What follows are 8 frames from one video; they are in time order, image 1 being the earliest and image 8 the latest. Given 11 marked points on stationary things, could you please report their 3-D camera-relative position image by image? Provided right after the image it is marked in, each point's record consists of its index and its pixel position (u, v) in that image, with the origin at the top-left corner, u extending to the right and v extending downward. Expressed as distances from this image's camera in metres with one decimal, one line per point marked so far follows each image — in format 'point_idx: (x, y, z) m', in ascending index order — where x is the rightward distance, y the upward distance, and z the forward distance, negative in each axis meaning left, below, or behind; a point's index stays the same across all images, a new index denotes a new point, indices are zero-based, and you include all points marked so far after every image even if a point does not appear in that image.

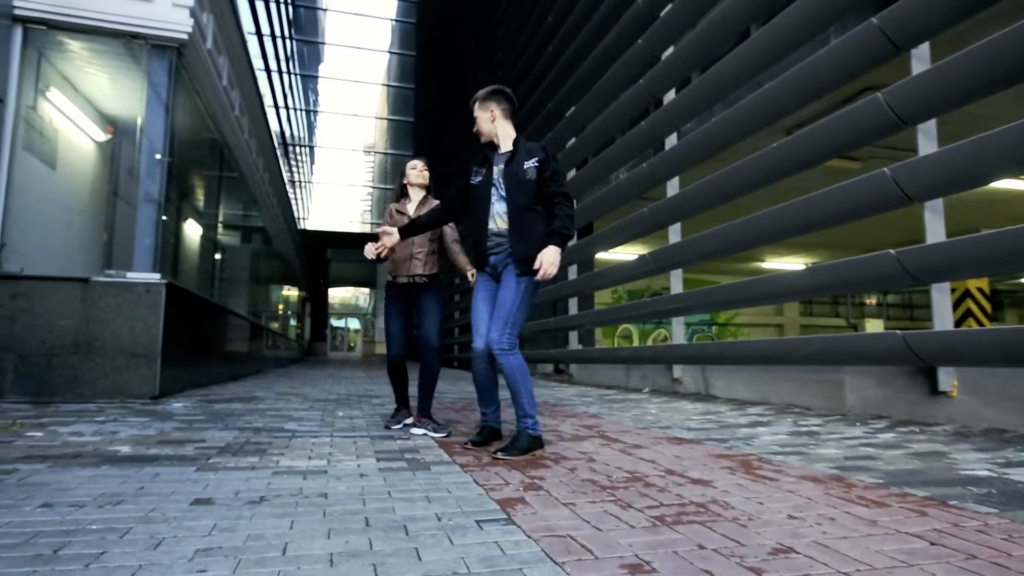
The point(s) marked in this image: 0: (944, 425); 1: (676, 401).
0: (+2.9, -0.9, +3.0) m
1: (+1.3, -1.0, +4.3) m
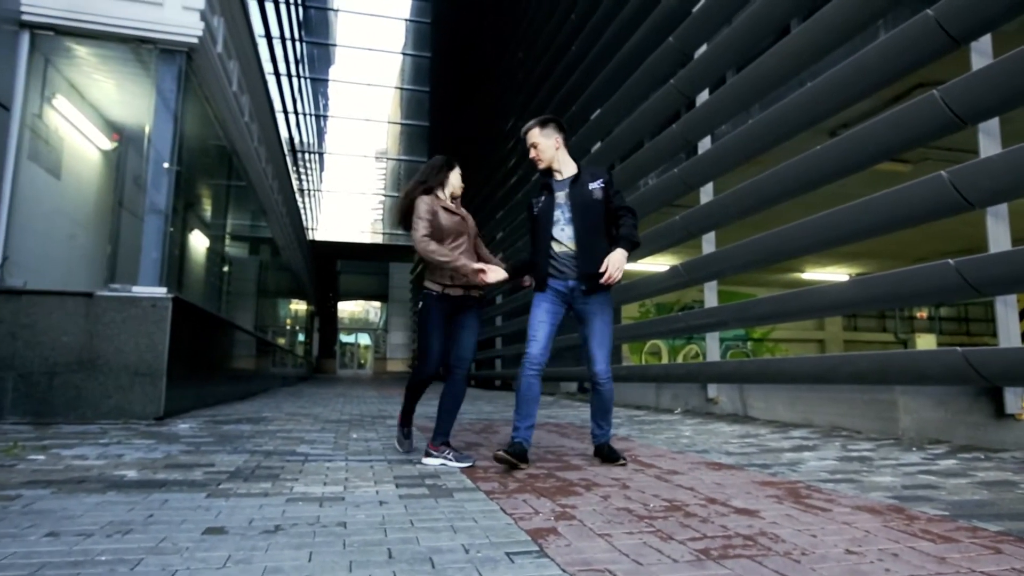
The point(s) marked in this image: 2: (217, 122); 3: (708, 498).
0: (+3.0, -1.0, +2.8) m
1: (+1.5, -1.1, +4.1) m
2: (-3.7, +2.0, +5.5) m
3: (+1.2, -1.3, +2.8) m
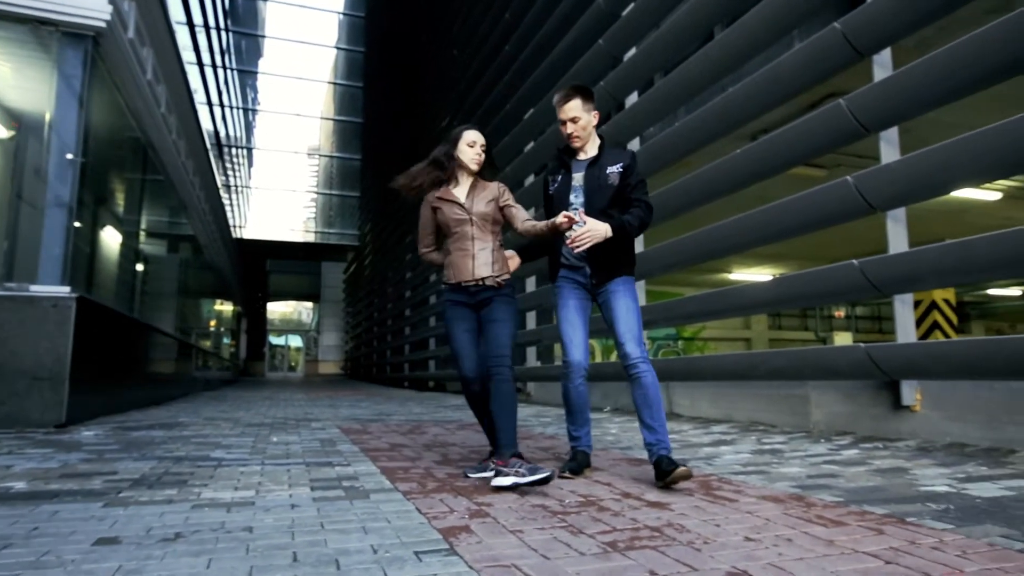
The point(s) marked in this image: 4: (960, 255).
0: (+2.5, -1.0, +2.9) m
1: (+0.9, -1.1, +4.1) m
2: (-4.3, +2.0, +5.2) m
3: (+0.7, -1.2, +2.8) m
4: (+2.5, +0.1, +2.6) m
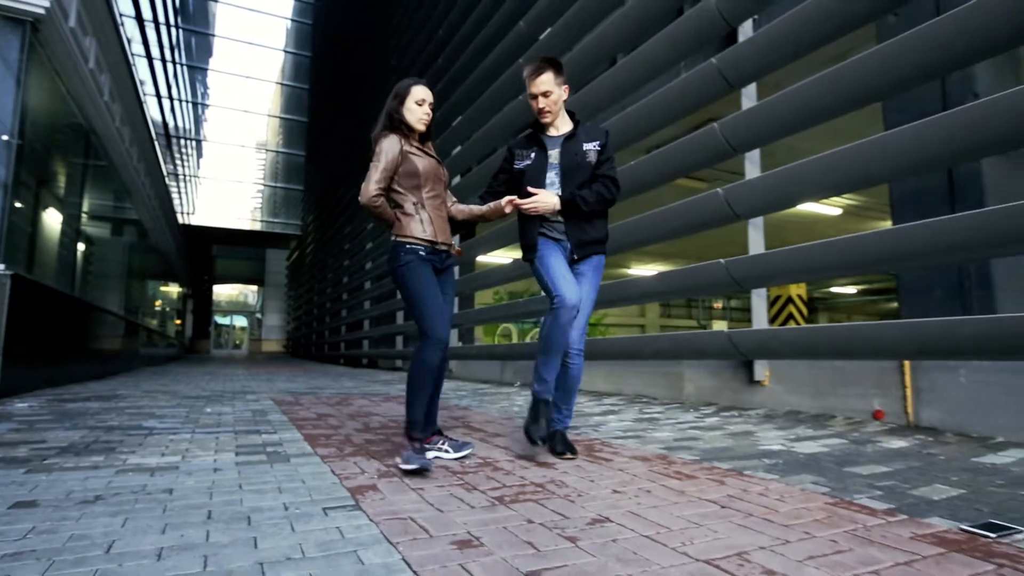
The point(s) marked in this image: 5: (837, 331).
0: (+1.9, -0.9, +3.4) m
1: (+0.2, -1.0, +4.5) m
2: (-5.0, +2.2, +5.3) m
3: (0.0, -1.1, +3.1) m
4: (+1.9, +0.2, +3.0) m
5: (+2.0, -0.3, +2.8) m
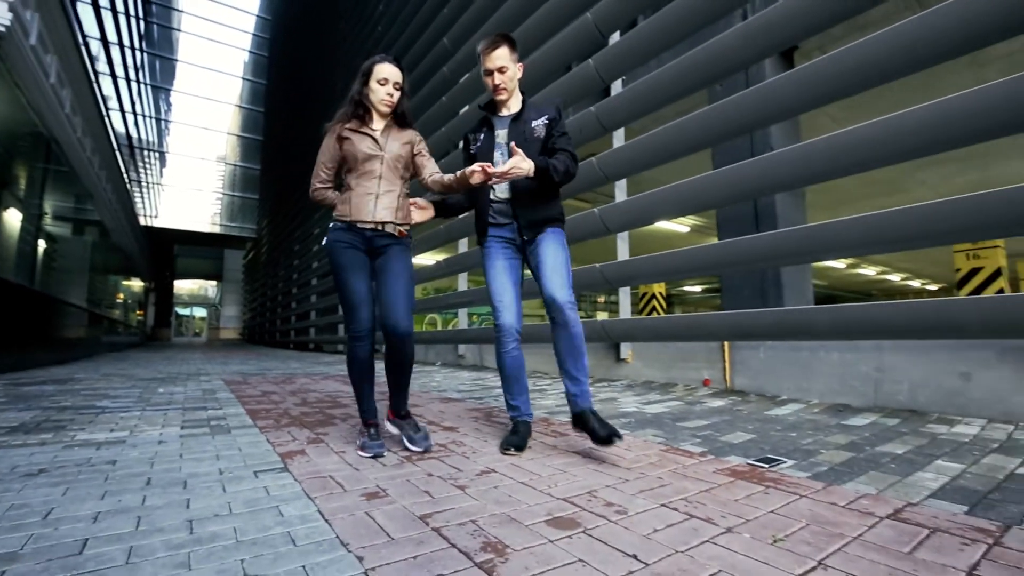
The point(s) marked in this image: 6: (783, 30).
0: (+1.2, -0.9, +4.1) m
1: (-0.6, -0.9, +5.1) m
2: (-5.8, +2.2, +5.6) m
3: (-0.7, -1.1, +3.7) m
4: (+1.2, +0.2, +3.7) m
5: (+1.3, -0.2, +3.5) m
6: (+1.6, +1.5, +2.6) m
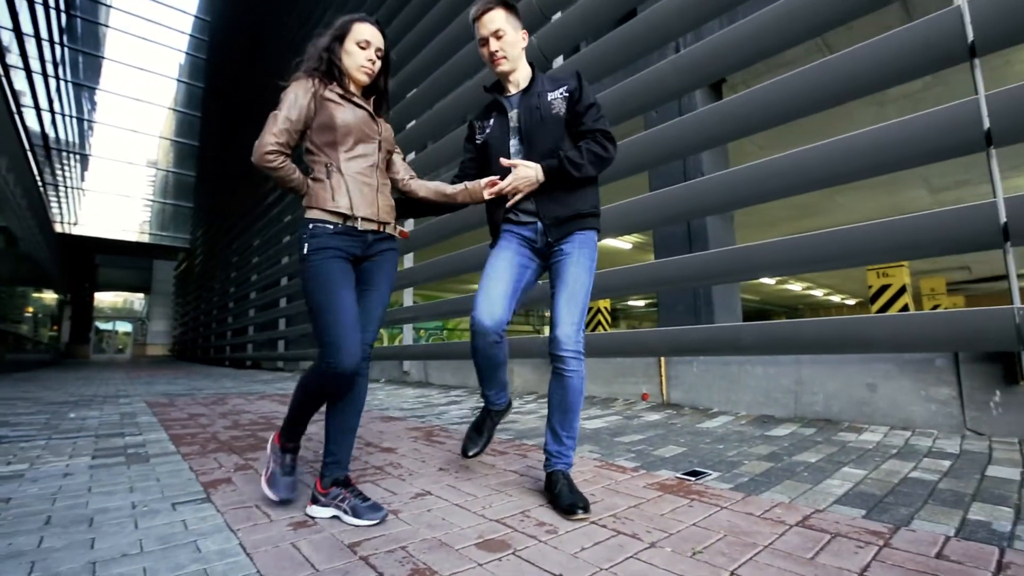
0: (+0.7, -1.0, +4.2) m
1: (-1.2, -1.1, +5.0) m
2: (-6.4, +2.1, +5.1) m
3: (-1.1, -1.2, +3.7) m
4: (+0.8, +0.1, +3.9) m
5: (+0.9, -0.4, +3.6) m
6: (+1.2, +1.4, +2.8) m
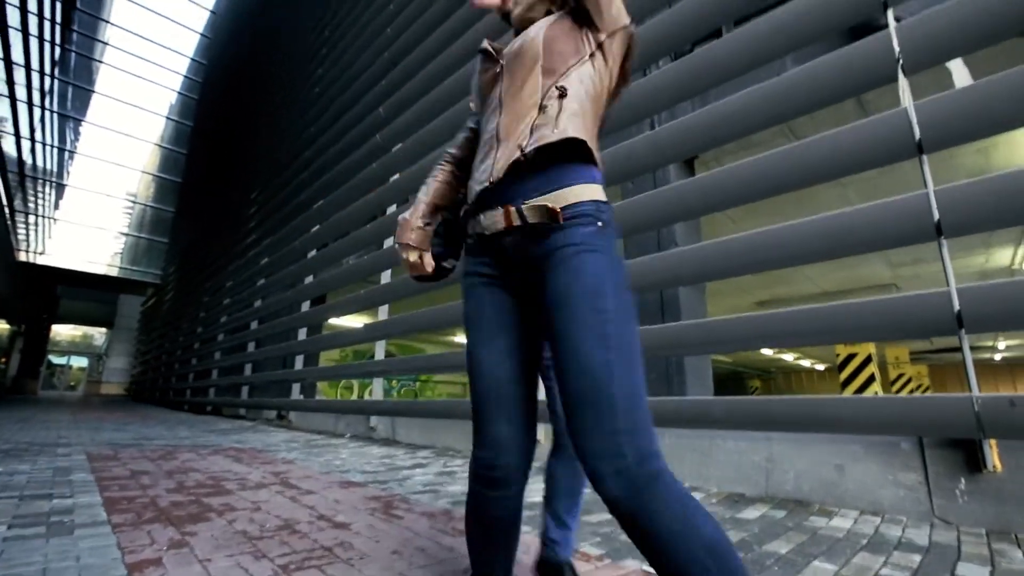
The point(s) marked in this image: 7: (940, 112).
0: (+0.4, -1.6, +4.1) m
1: (-1.5, -1.6, +4.8) m
2: (-6.6, +1.8, +5.0) m
3: (-1.4, -1.7, +3.4) m
4: (+0.6, -0.5, +3.9) m
5: (+0.6, -0.9, +3.6) m
6: (+1.1, +0.9, +3.0) m
7: (+1.9, +0.8, +2.0) m
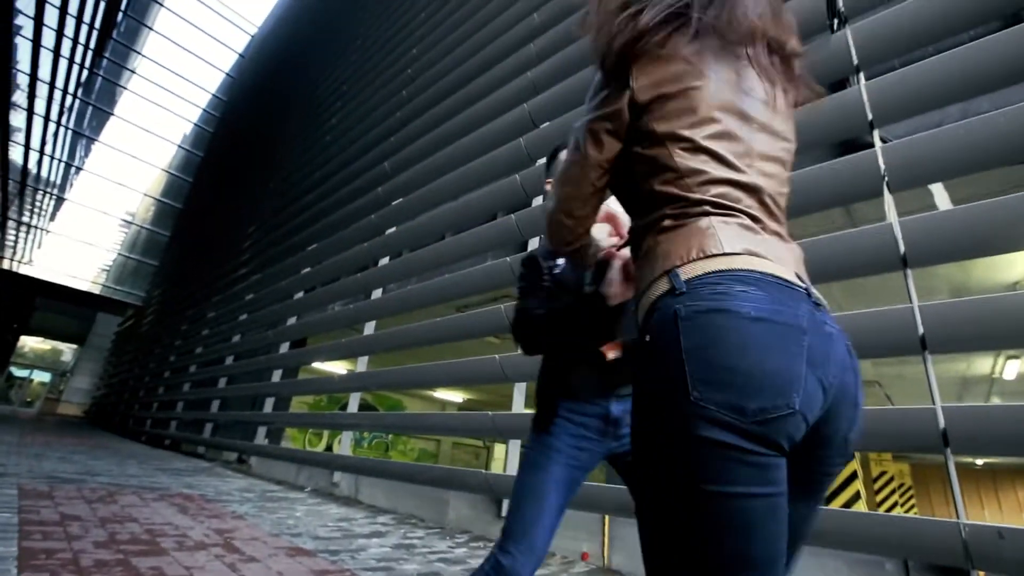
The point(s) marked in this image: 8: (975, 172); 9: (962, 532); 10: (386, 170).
0: (+0.1, -2.2, +3.8) m
1: (-1.8, -2.1, +4.5) m
2: (-6.5, +1.8, +5.0) m
3: (-1.7, -2.0, +3.2) m
4: (+0.4, -1.1, +3.7) m
5: (+0.4, -1.5, +3.4) m
6: (+1.1, +0.4, +3.0) m
7: (+1.9, +0.2, +2.1) m
8: (+2.1, +0.5, +2.0) m
9: (+1.9, -1.0, +1.9) m
10: (-1.5, +1.4, +5.4) m
